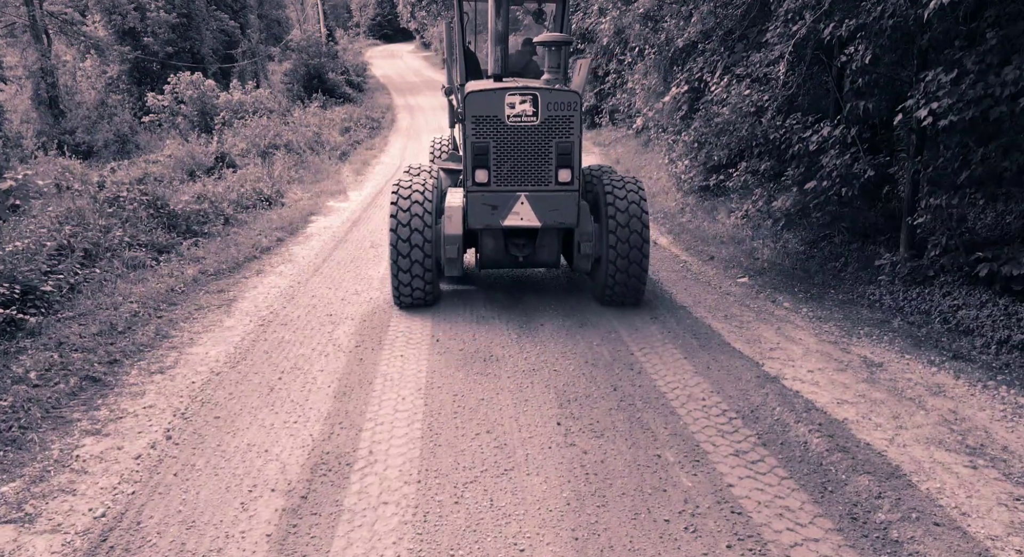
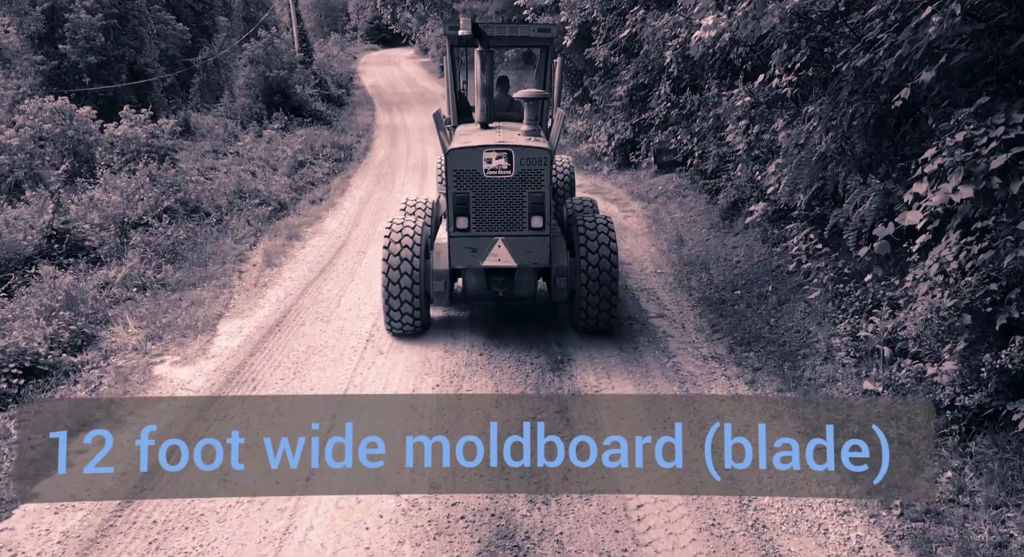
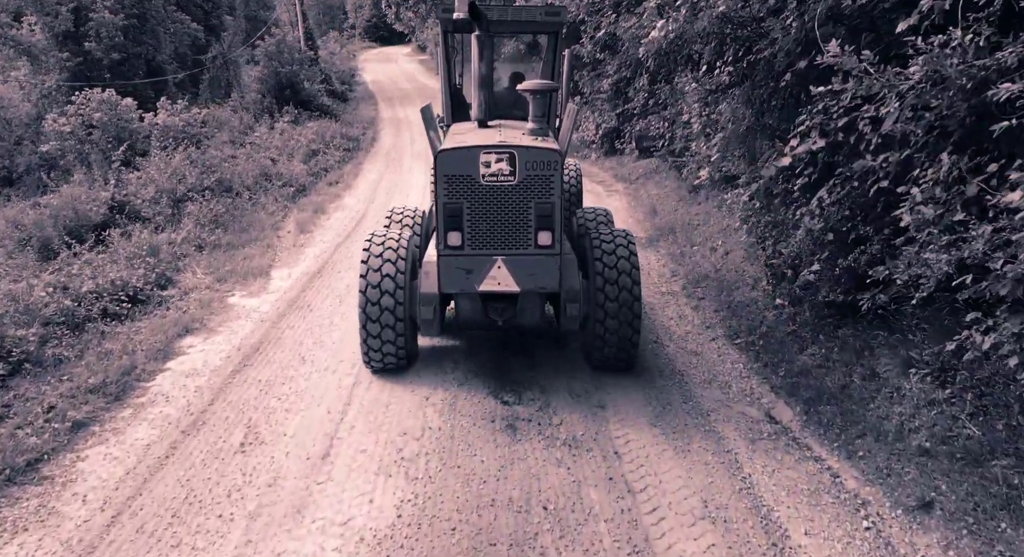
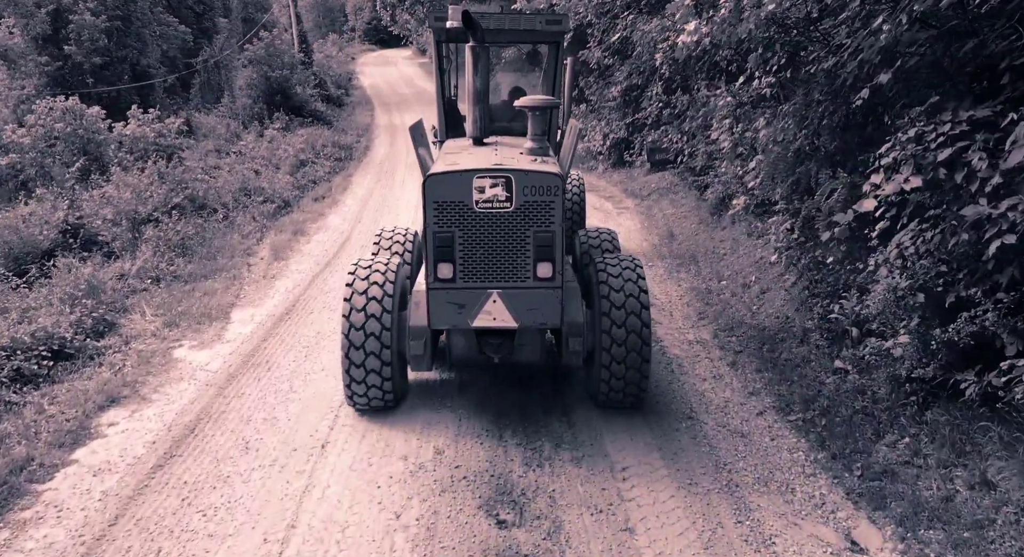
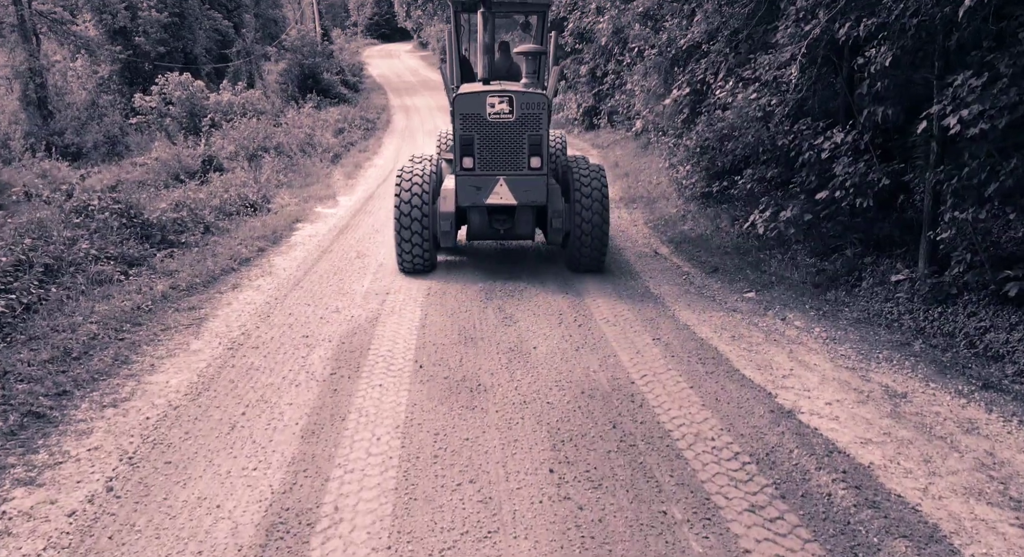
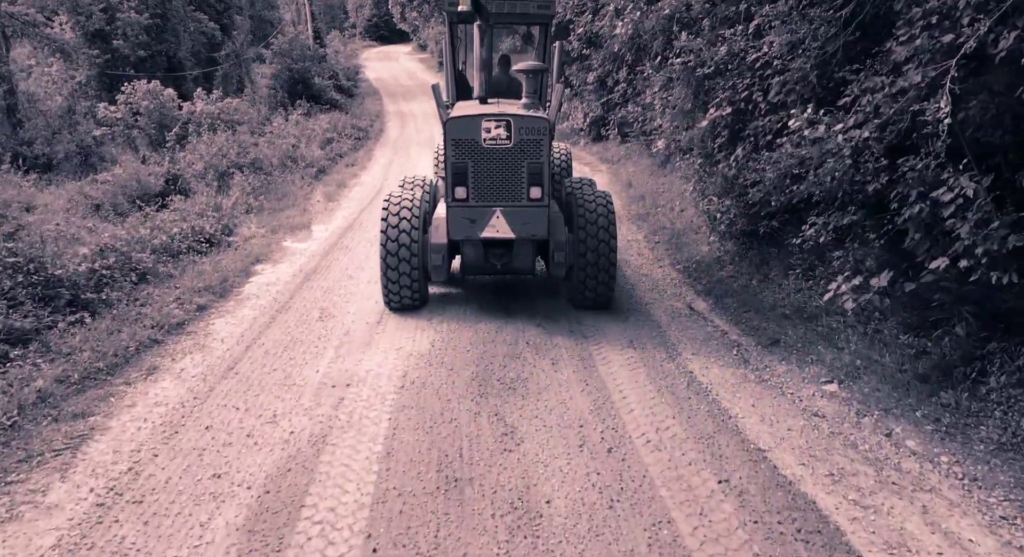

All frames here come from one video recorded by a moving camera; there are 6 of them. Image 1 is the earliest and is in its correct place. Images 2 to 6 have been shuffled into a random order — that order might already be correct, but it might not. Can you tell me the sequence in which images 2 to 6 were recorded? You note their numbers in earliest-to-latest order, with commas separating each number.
5, 6, 3, 4, 2
